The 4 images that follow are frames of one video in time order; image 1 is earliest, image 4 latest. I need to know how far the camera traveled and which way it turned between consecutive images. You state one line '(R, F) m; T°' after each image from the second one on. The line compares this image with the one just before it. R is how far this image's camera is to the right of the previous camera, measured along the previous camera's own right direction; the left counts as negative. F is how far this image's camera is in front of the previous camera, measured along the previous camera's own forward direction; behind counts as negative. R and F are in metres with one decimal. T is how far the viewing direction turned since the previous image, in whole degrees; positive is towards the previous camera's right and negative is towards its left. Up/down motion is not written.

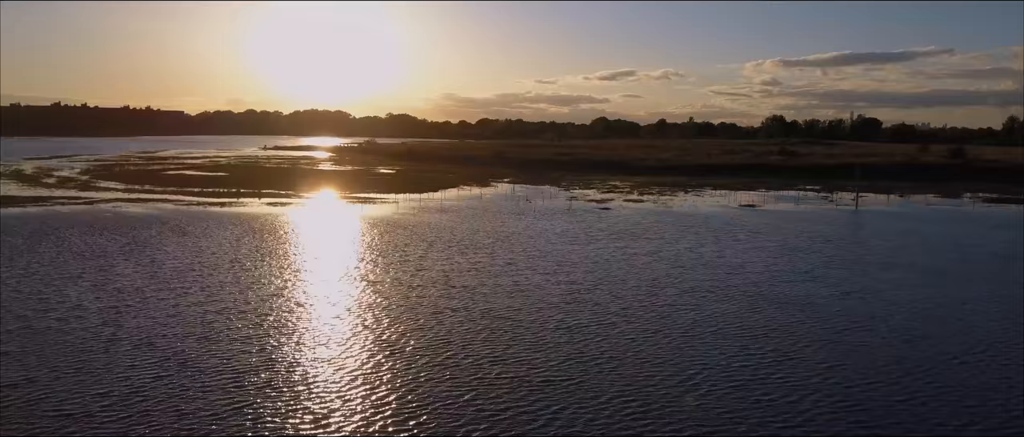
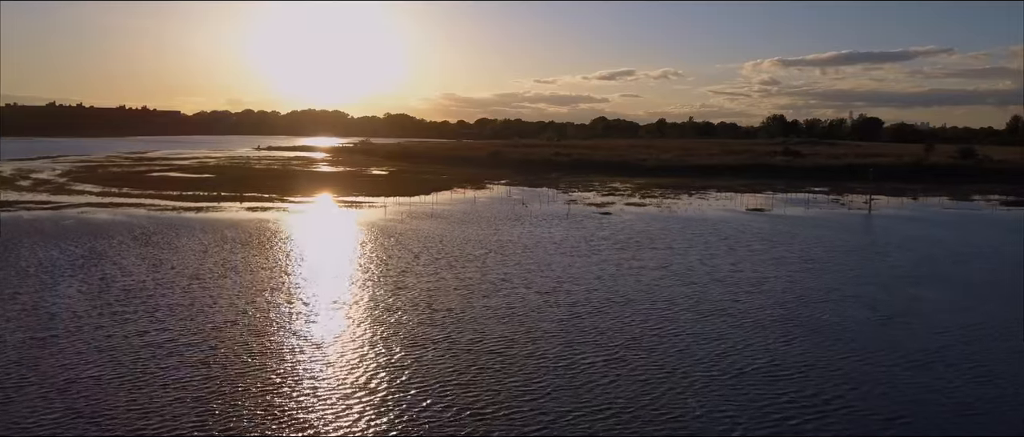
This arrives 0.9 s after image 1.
(+0.2, +2.2) m; 0°
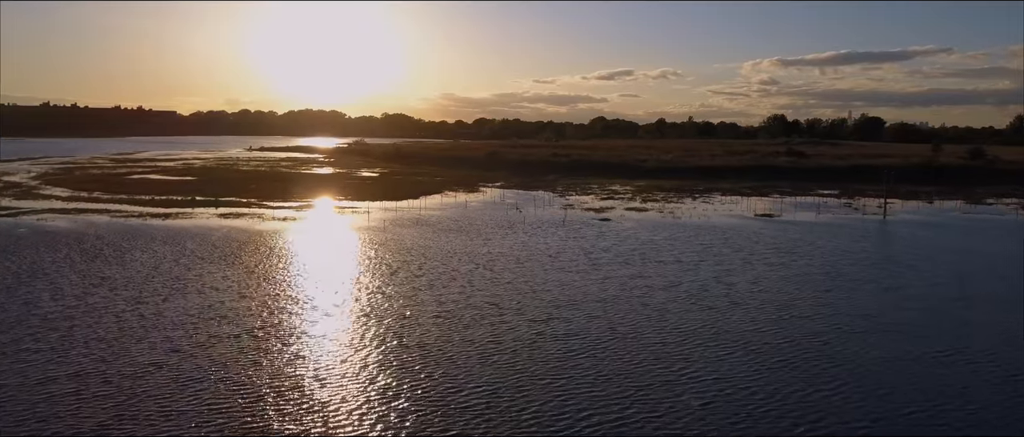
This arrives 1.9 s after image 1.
(+0.3, +2.4) m; 0°
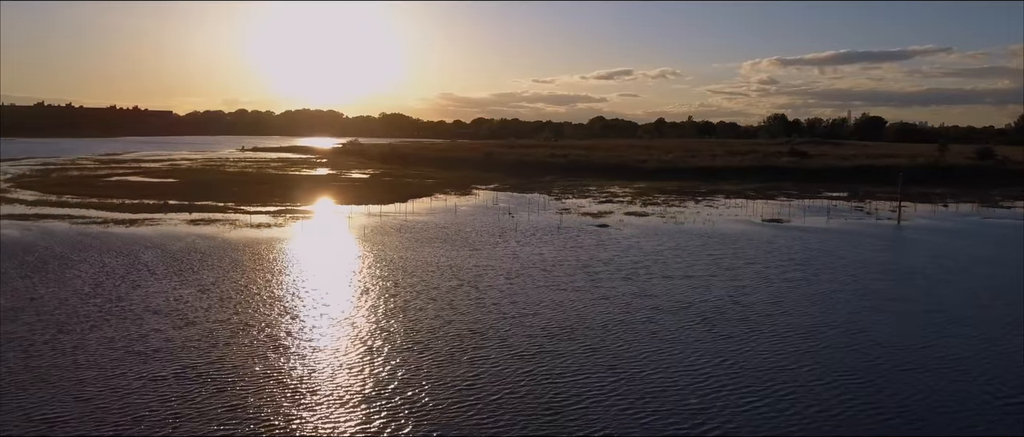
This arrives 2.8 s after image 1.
(+0.3, +2.2) m; 0°
